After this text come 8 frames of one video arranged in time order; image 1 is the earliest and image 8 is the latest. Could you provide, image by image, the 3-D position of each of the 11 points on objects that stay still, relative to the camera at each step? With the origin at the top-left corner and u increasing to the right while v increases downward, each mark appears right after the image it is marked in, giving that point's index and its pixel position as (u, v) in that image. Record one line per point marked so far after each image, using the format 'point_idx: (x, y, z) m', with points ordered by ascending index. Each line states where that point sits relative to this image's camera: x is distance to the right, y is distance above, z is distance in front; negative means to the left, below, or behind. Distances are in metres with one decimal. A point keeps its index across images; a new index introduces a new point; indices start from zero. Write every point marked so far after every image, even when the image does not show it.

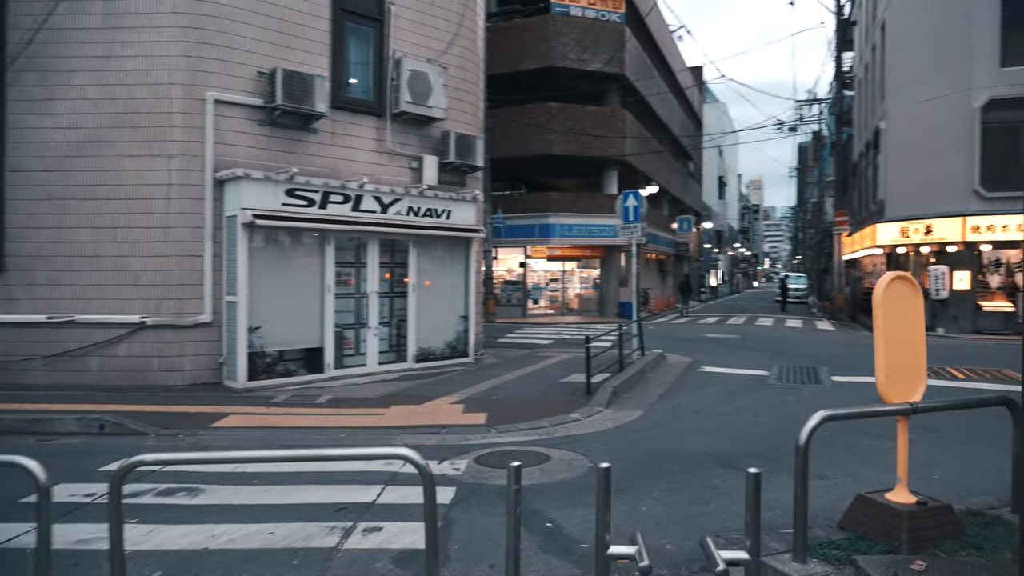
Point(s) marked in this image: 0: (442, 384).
0: (-1.1, -1.6, +12.0) m
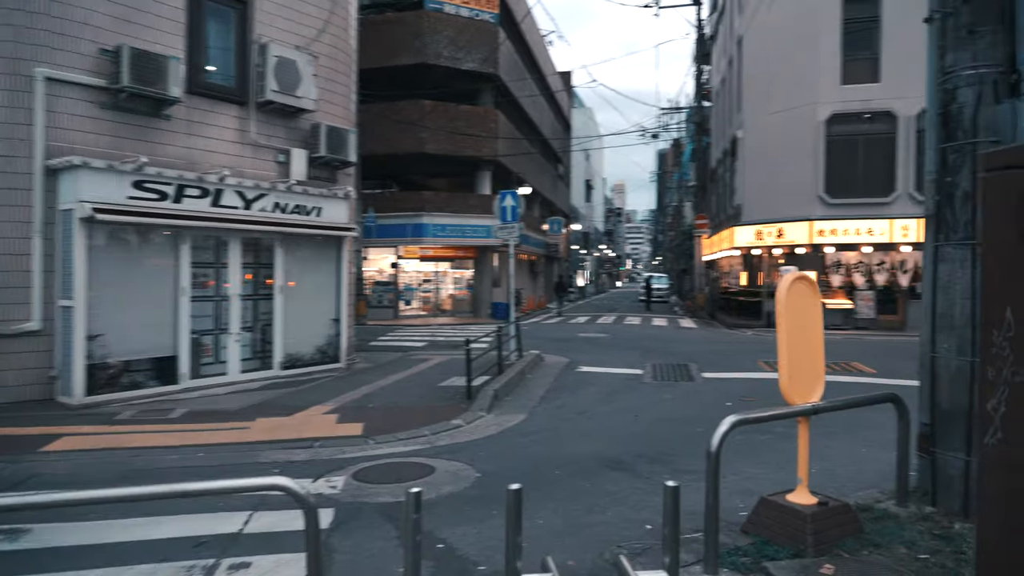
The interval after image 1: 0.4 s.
0: (-3.0, -1.6, +11.2) m
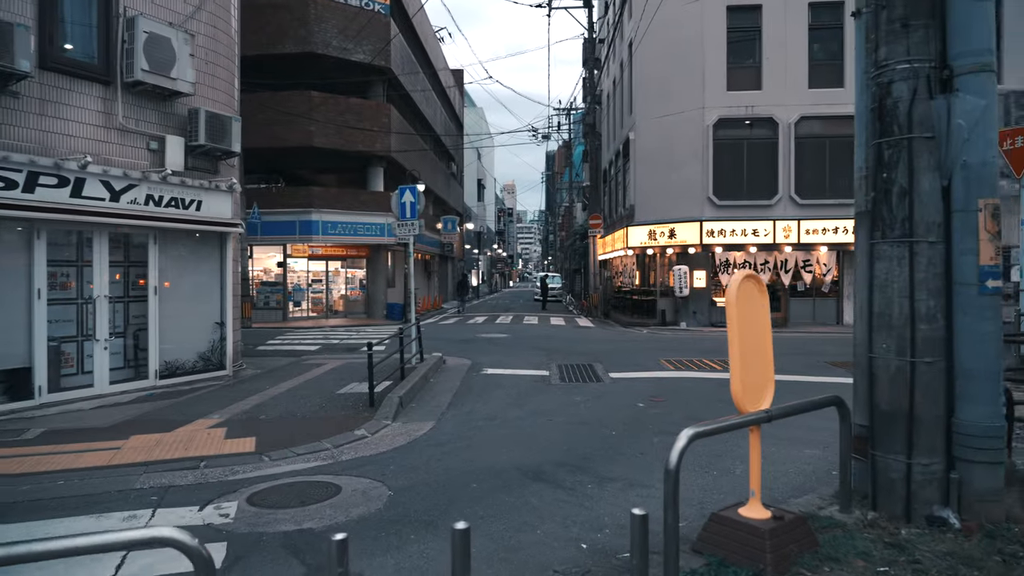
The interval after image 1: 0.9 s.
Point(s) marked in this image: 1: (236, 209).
0: (-4.4, -1.6, +10.2) m
1: (-5.0, +1.4, +13.1) m
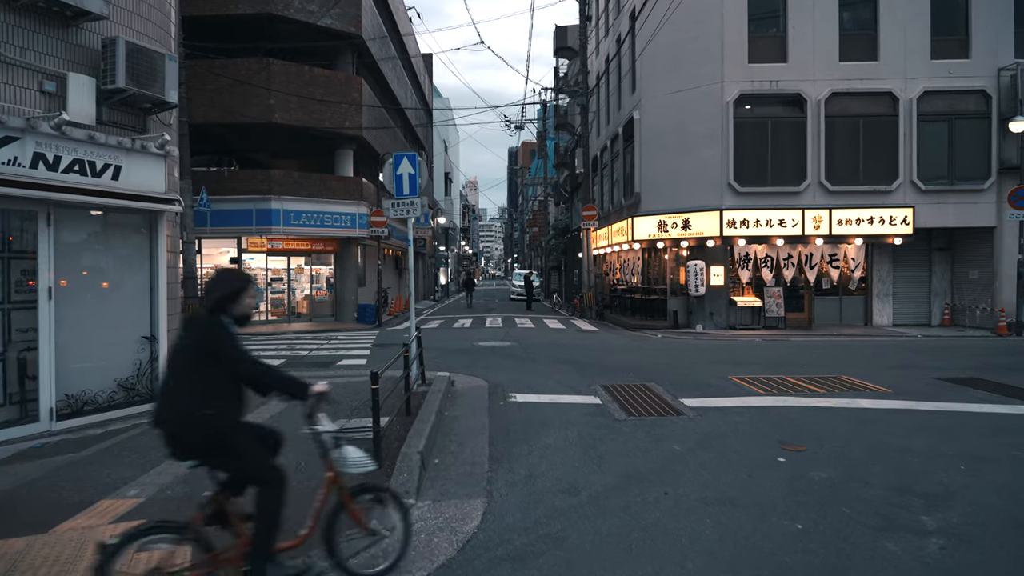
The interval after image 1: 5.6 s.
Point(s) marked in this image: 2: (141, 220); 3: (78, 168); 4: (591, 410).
0: (-3.8, -1.6, +6.8) m
1: (-4.5, +1.4, +9.6) m
2: (-4.7, +0.9, +9.2) m
3: (-4.8, +1.3, +8.0) m
4: (+1.0, -1.5, +8.8) m
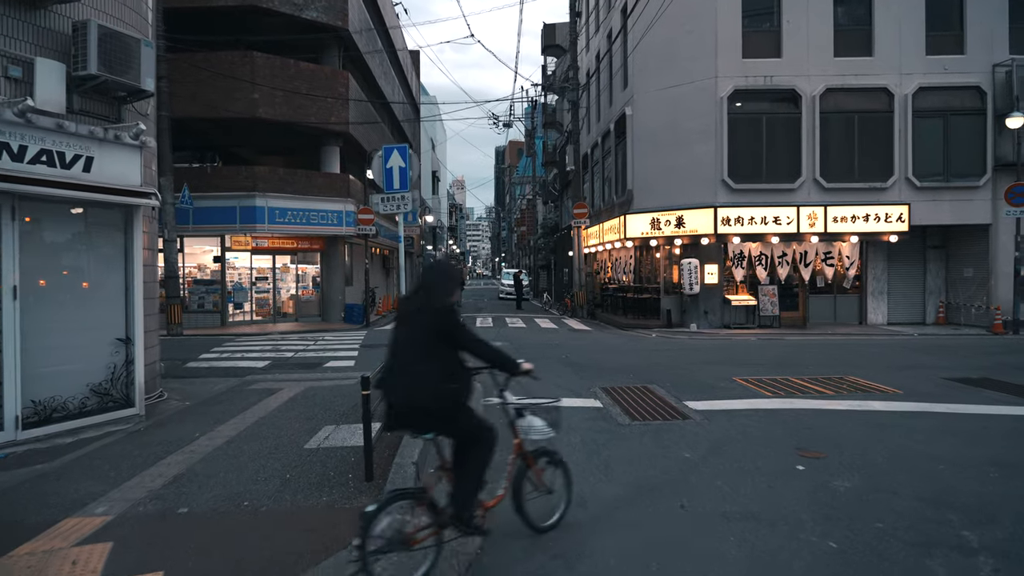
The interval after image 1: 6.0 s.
0: (-3.8, -1.6, +6.3) m
1: (-4.6, +1.4, +9.1) m
2: (-4.8, +0.9, +8.7) m
3: (-4.8, +1.3, +7.5) m
4: (+0.9, -1.5, +8.4) m
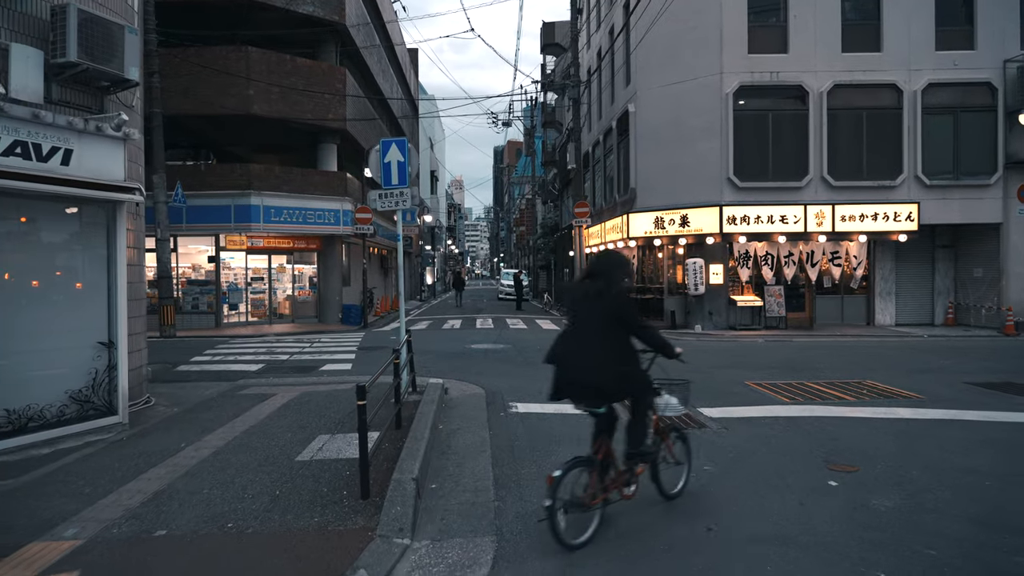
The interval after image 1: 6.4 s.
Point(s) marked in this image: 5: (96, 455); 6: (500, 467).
0: (-3.7, -1.6, +5.8) m
1: (-4.5, +1.4, +8.7) m
2: (-4.7, +0.9, +8.3) m
3: (-4.8, +1.3, +7.0) m
4: (+1.0, -1.5, +7.9) m
5: (-4.1, -1.6, +7.0) m
6: (-0.1, -1.5, +6.2) m
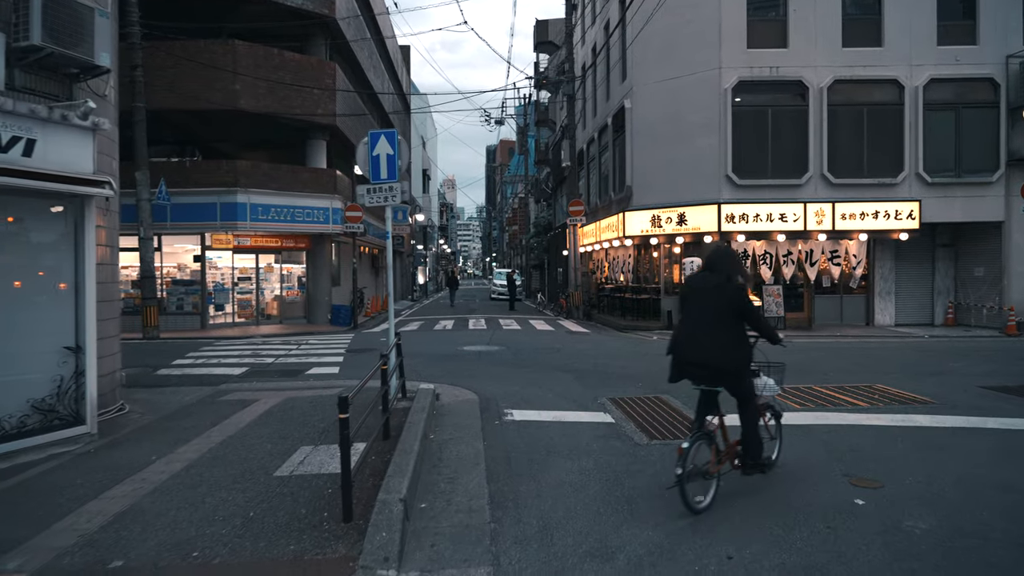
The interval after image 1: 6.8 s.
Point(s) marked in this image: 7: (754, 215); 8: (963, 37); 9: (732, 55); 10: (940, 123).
0: (-3.7, -1.6, +5.3) m
1: (-4.6, +1.4, +8.1) m
2: (-4.8, +0.9, +7.7) m
3: (-4.8, +1.3, +6.5) m
4: (+0.9, -1.5, +7.4) m
5: (-4.1, -1.6, +6.5) m
6: (-0.1, -1.5, +5.7) m
7: (+6.6, +2.0, +19.9) m
8: (+12.4, +6.9, +20.0) m
9: (+6.1, +6.4, +19.9) m
10: (+11.8, +4.5, +20.0) m
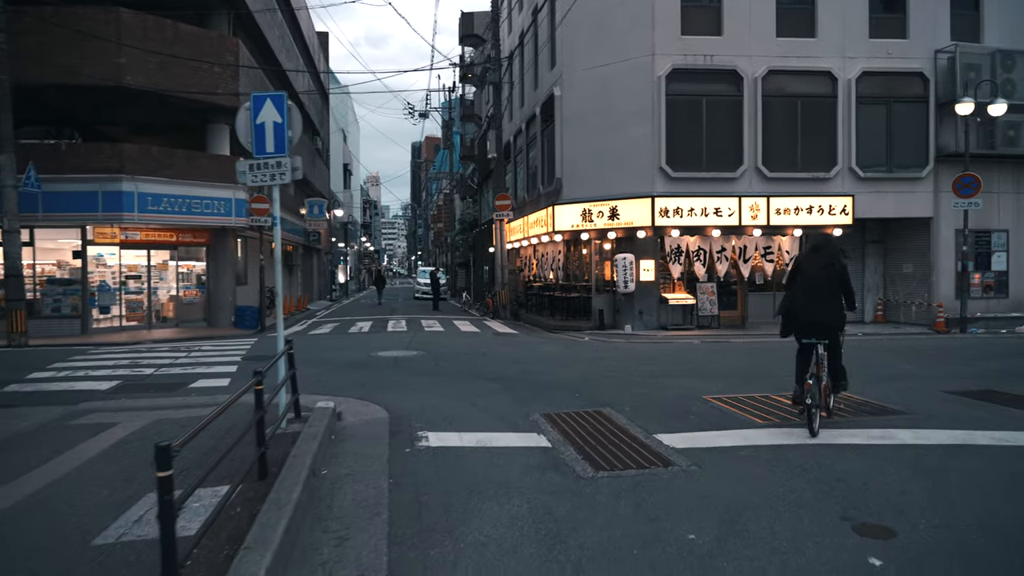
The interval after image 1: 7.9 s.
0: (-4.2, -1.6, +3.5) m
1: (-5.3, +1.4, +6.2) m
2: (-5.5, +0.9, +5.8) m
3: (-5.4, +1.3, +4.6) m
4: (+0.2, -1.4, +6.1) m
5: (-4.7, -1.6, +4.7) m
6: (-0.7, -1.5, +4.2) m
7: (+4.6, +2.1, +19.0) m
8: (+10.4, +7.0, +19.7) m
9: (+4.0, +6.5, +19.0) m
10: (+9.8, +4.6, +19.7) m
